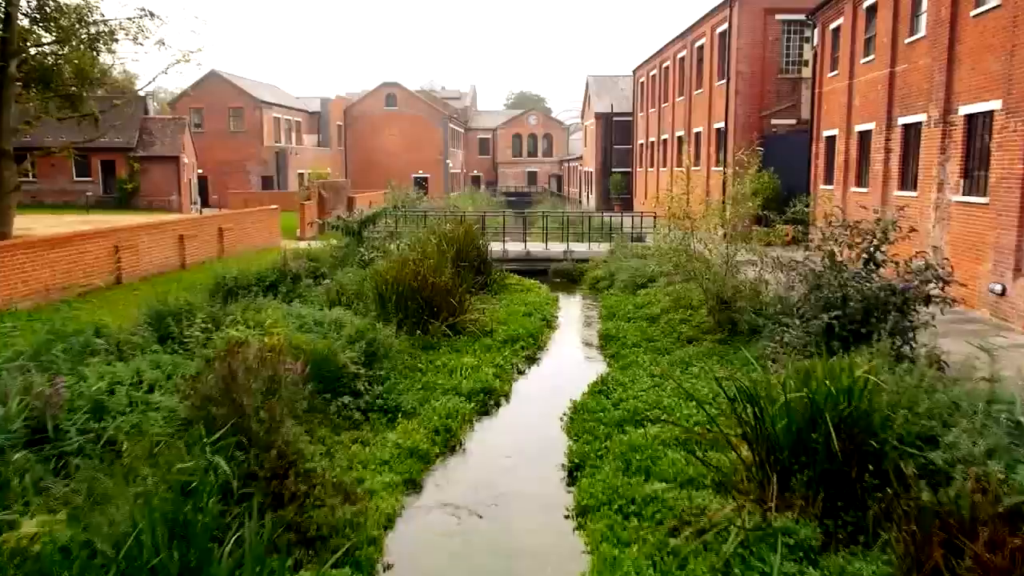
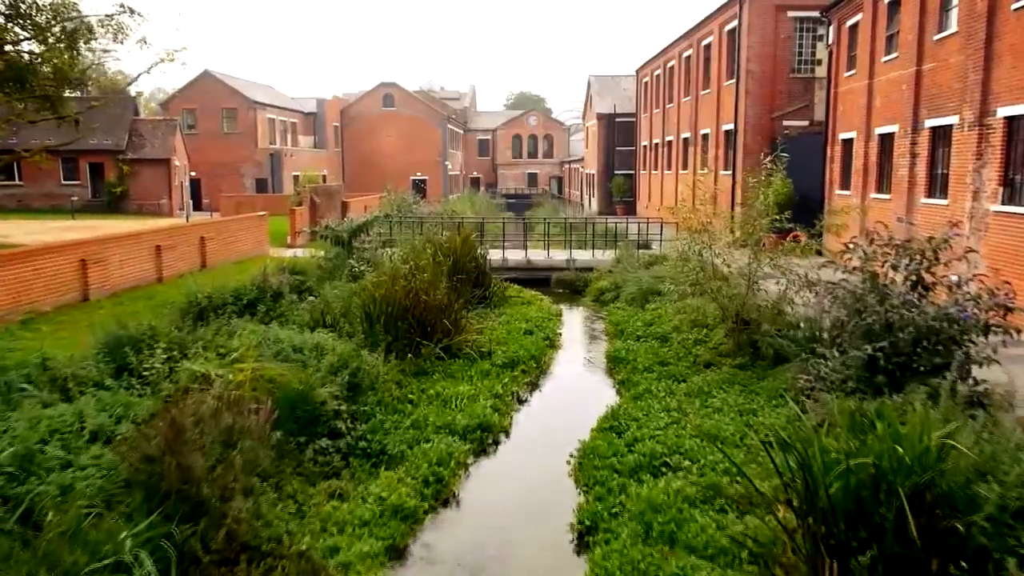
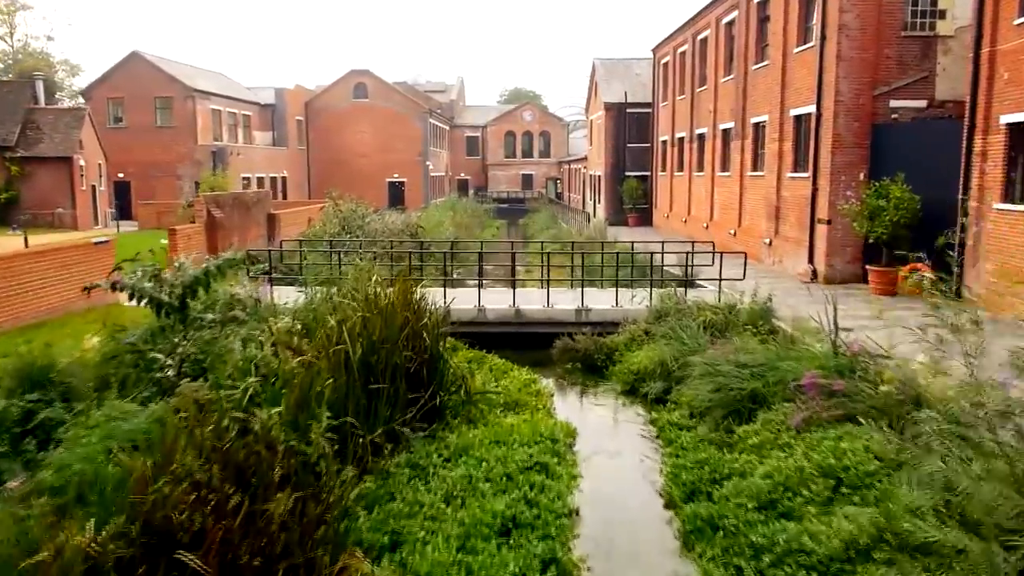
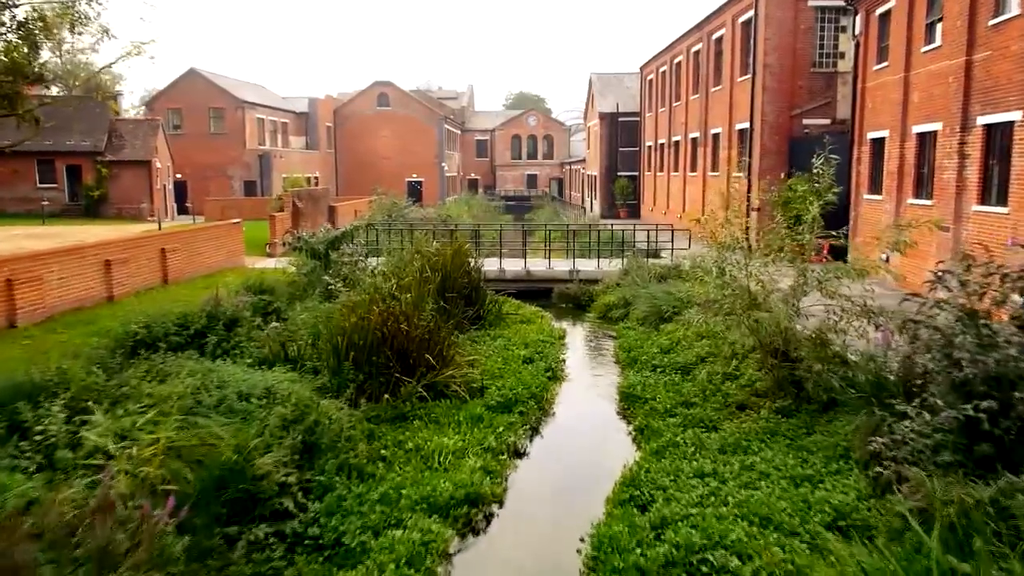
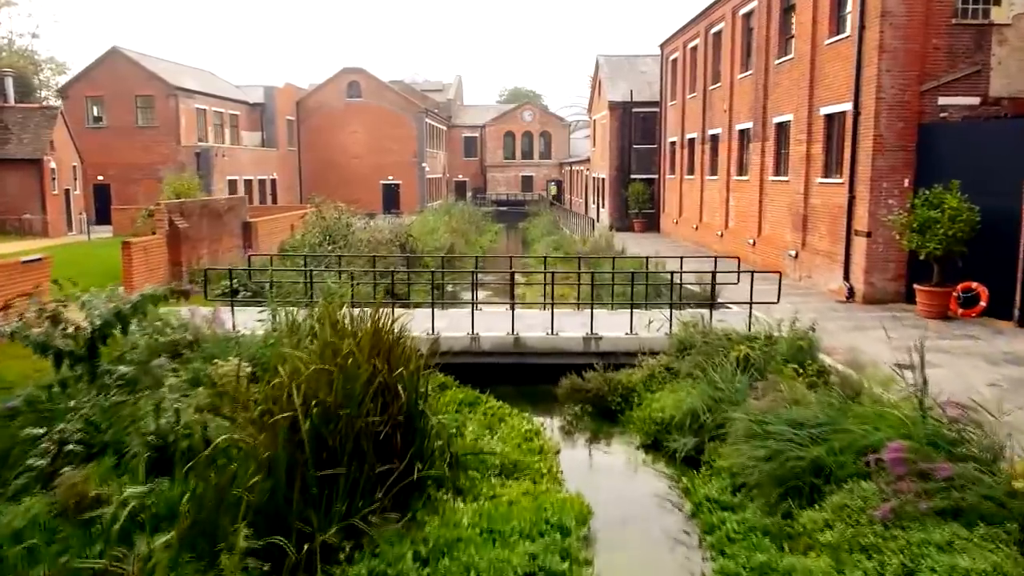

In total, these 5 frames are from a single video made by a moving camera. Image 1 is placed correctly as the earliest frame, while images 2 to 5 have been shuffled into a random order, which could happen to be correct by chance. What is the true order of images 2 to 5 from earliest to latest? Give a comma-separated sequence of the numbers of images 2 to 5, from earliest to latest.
2, 4, 3, 5
